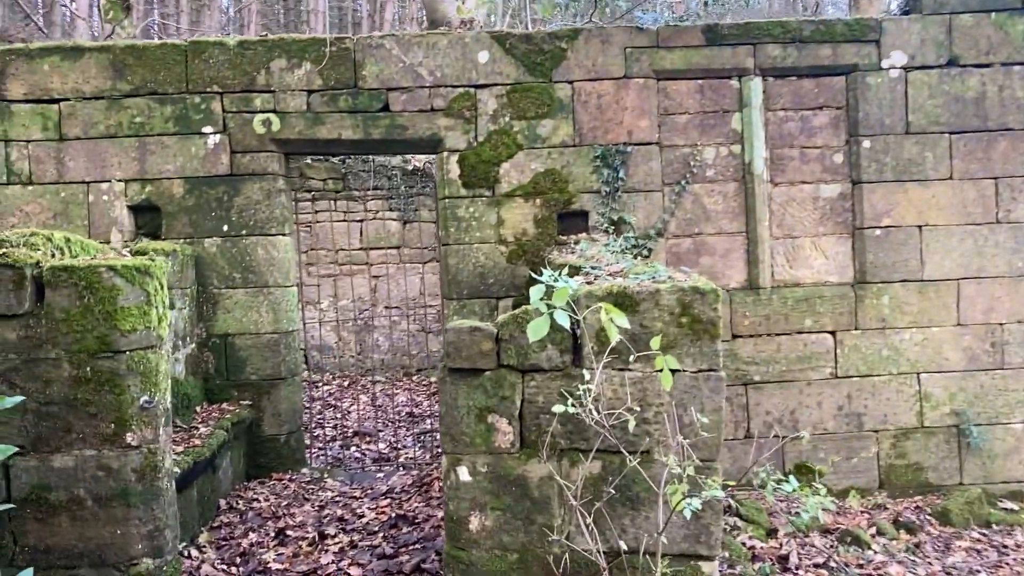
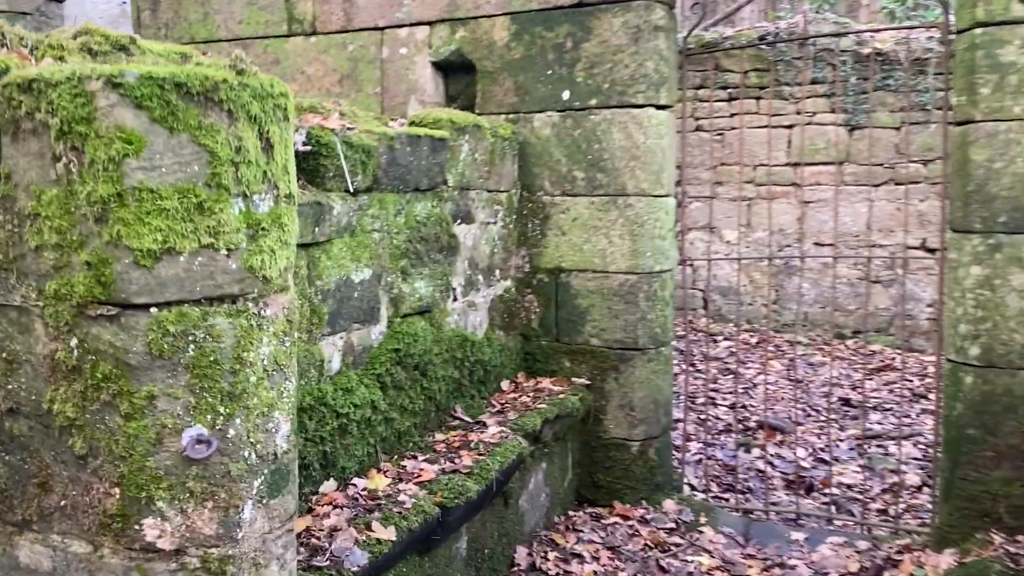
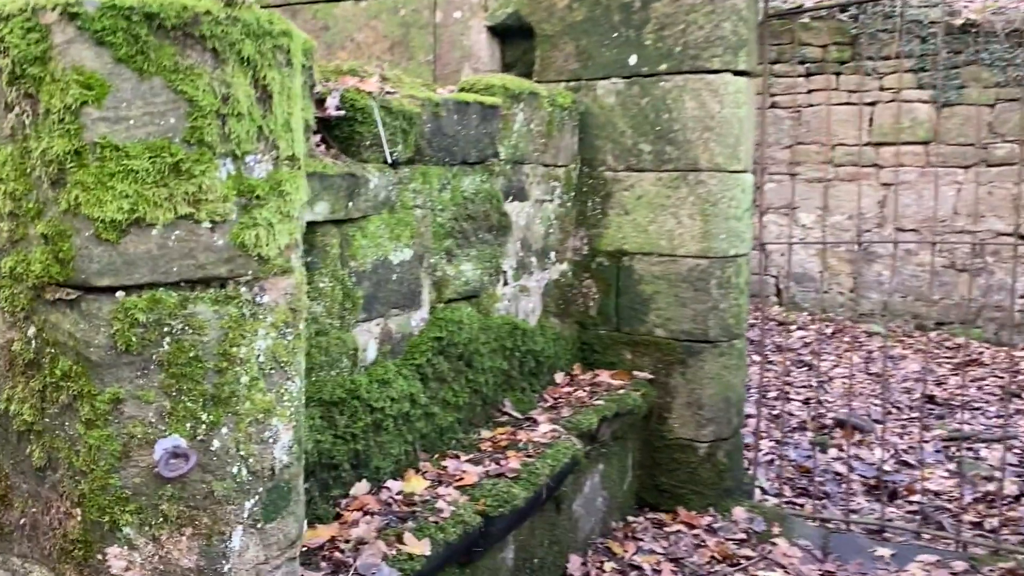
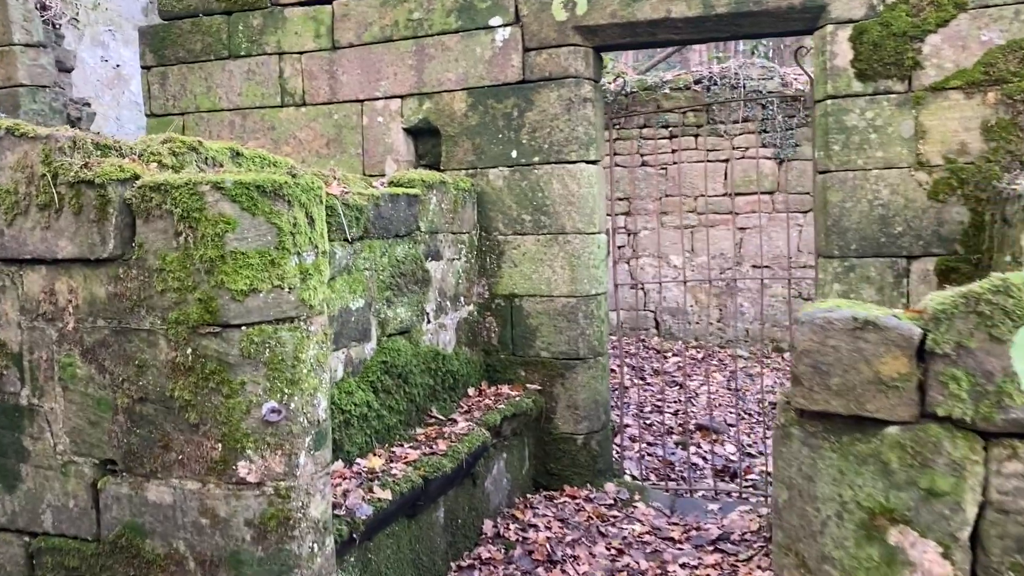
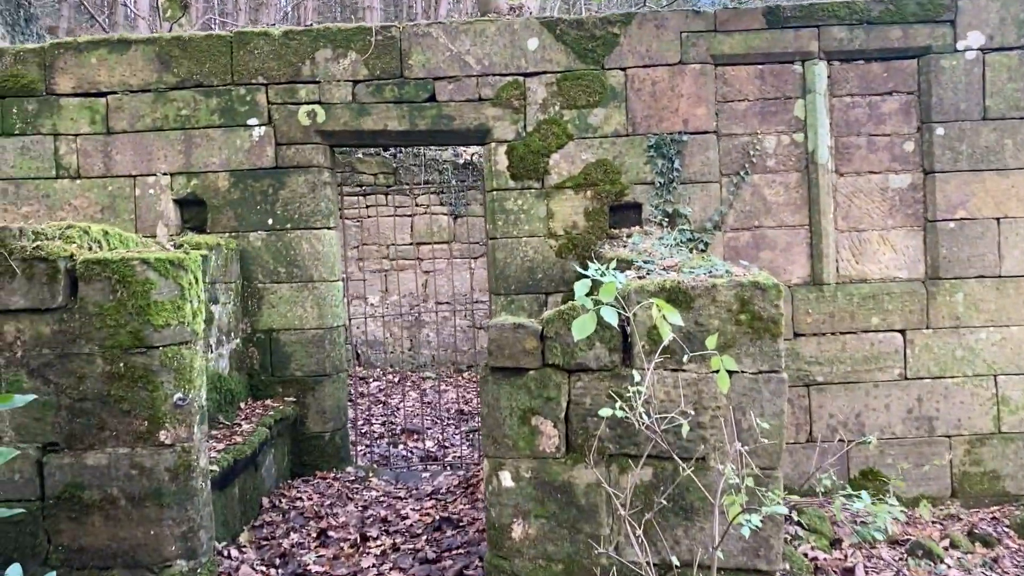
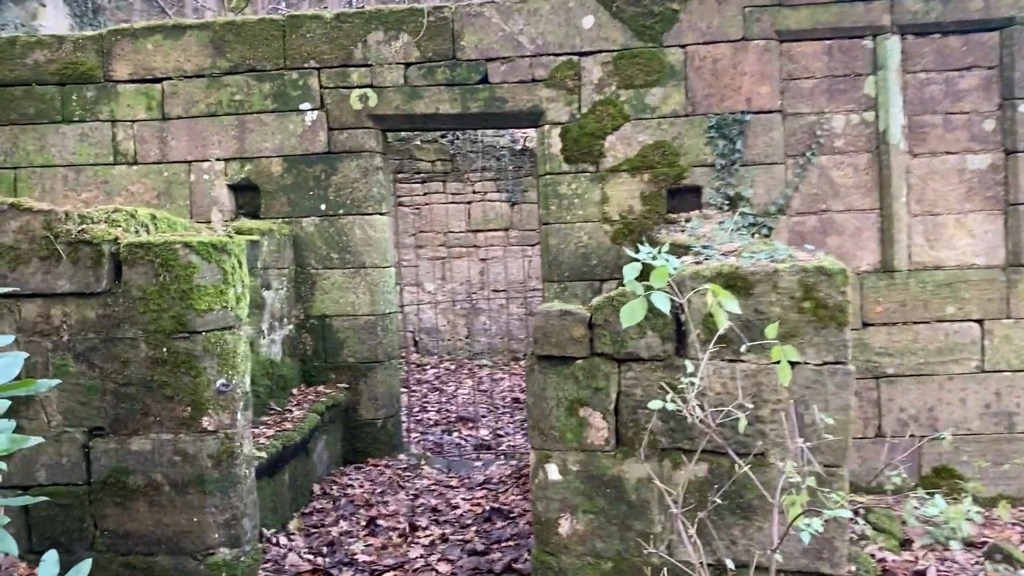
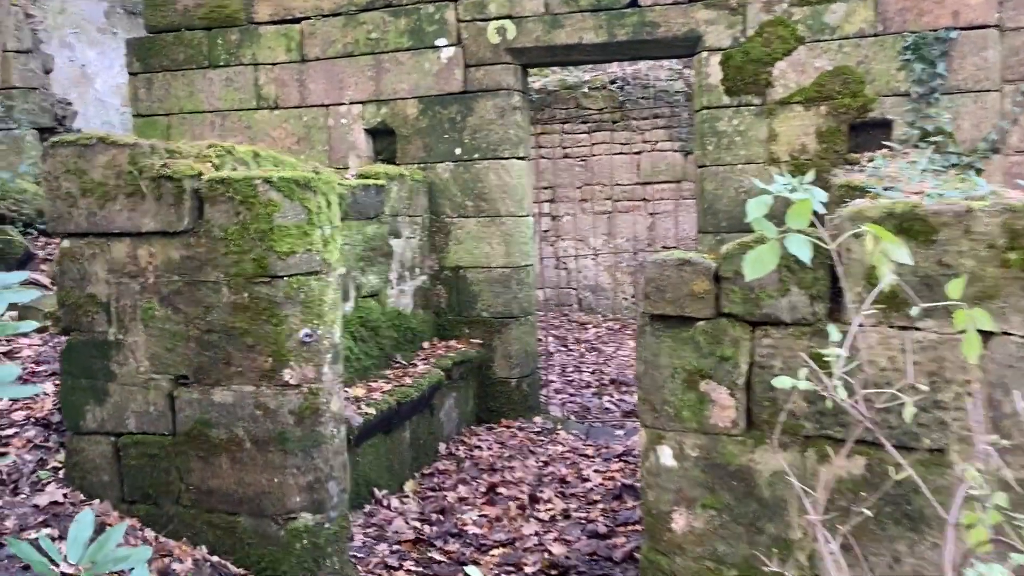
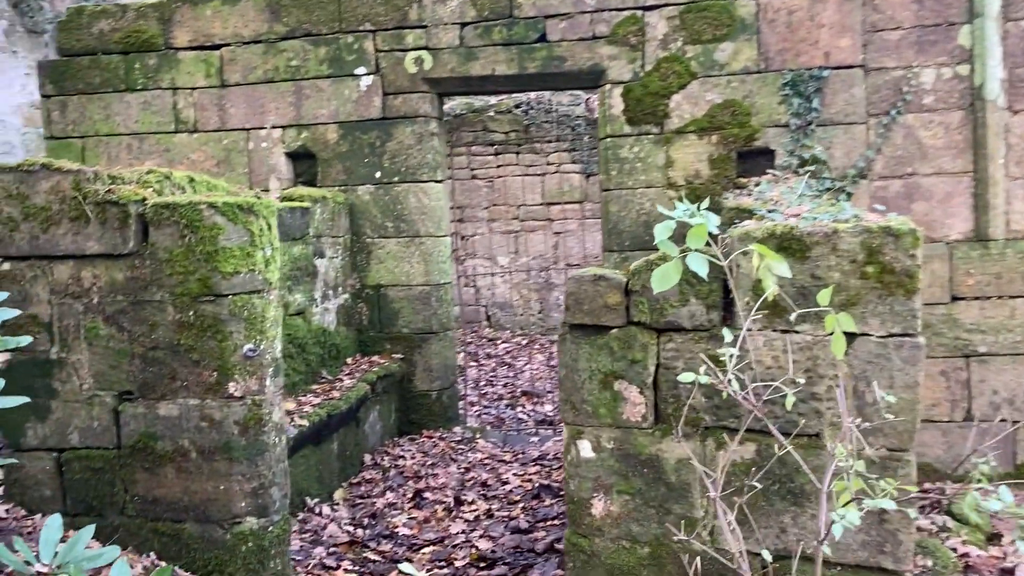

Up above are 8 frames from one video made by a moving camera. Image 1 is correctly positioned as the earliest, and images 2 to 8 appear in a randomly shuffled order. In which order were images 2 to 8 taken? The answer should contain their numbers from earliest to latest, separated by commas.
5, 6, 8, 7, 4, 2, 3
